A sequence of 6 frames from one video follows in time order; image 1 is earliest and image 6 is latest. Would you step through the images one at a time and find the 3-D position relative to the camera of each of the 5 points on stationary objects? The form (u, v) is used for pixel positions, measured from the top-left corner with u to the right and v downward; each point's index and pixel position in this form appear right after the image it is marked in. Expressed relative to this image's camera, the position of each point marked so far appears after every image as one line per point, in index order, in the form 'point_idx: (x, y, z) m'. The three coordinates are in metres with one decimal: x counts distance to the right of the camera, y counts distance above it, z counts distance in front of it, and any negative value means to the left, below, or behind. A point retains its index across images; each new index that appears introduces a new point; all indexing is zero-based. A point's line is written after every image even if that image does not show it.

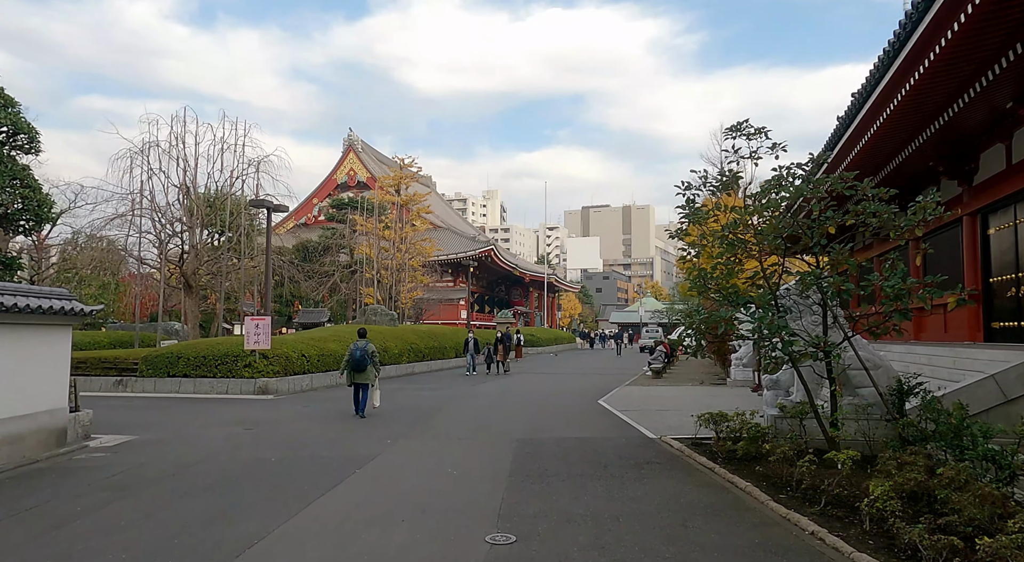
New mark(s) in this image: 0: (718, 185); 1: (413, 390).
0: (+2.1, +1.0, +7.4) m
1: (-2.6, -2.9, +19.0) m
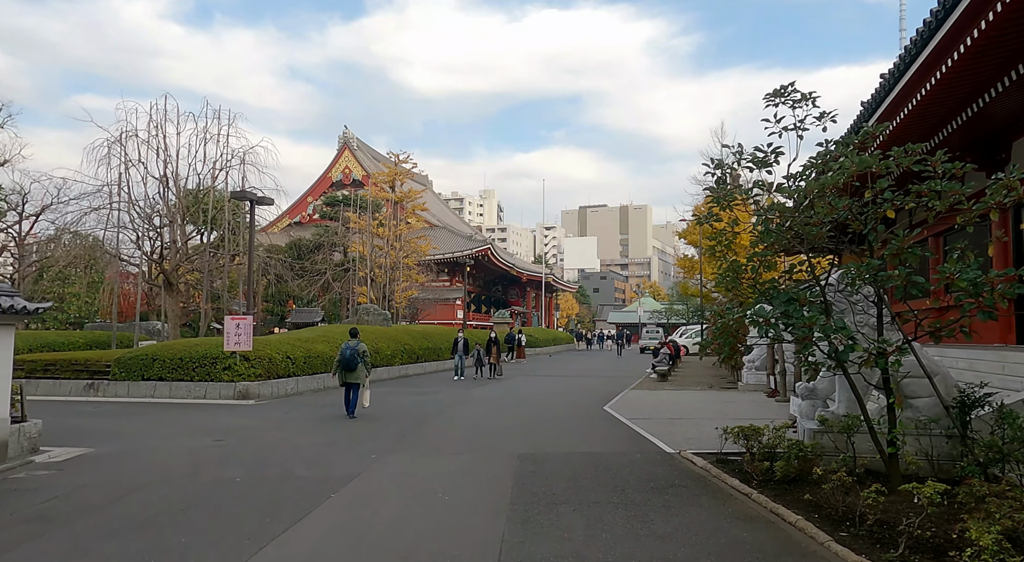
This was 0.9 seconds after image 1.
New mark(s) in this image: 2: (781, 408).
0: (+2.2, +1.1, +6.3) m
1: (-2.7, -2.9, +17.9) m
2: (+4.7, -2.2, +12.3) m
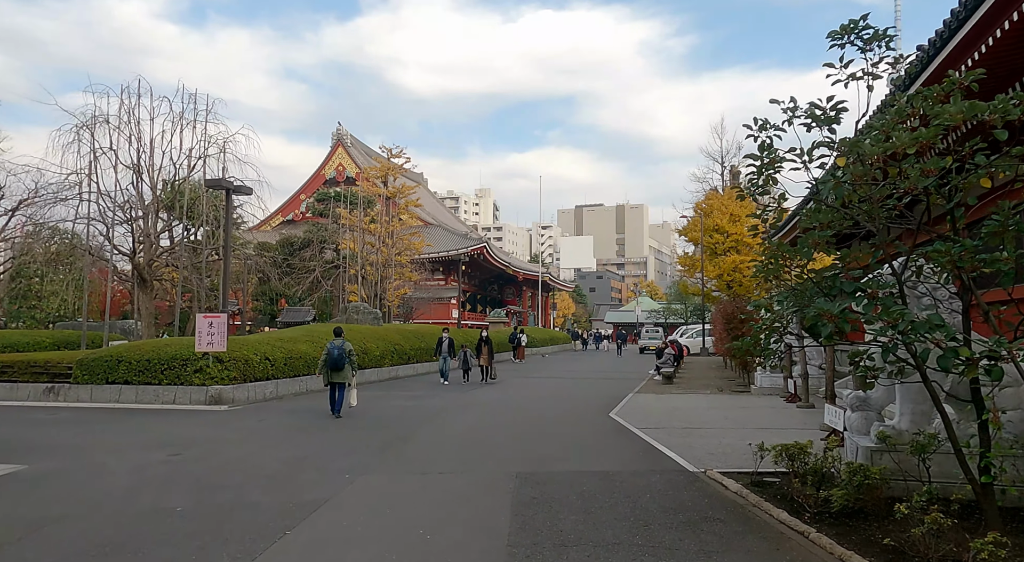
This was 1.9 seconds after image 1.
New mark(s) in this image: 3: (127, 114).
0: (+2.1, +1.2, +5.1) m
1: (-2.8, -2.8, +16.6) m
2: (+4.6, -2.1, +11.1) m
3: (-10.4, +4.5, +19.0) m
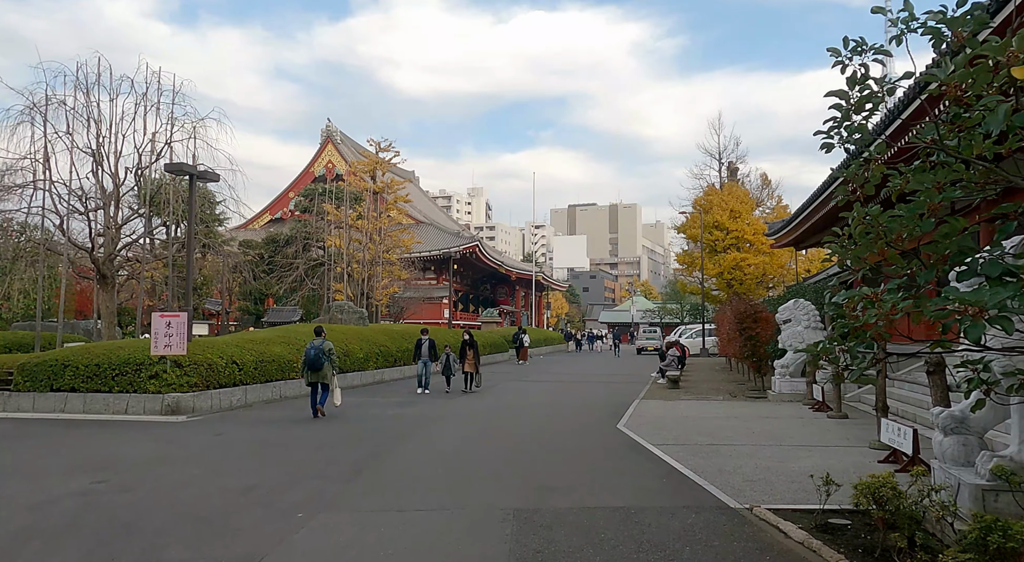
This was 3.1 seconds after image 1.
0: (+2.1, +1.3, +3.6) m
1: (-2.9, -2.7, +15.1) m
2: (+4.5, -2.0, +9.6) m
3: (-10.5, +4.6, +17.4) m
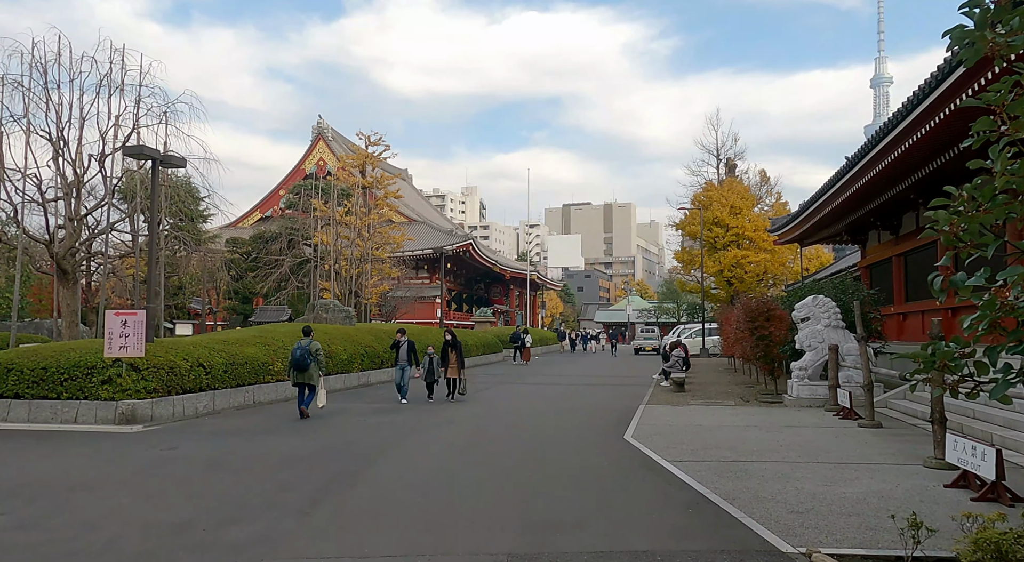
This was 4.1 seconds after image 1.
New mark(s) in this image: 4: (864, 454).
0: (+2.1, +1.4, +2.3) m
1: (-3.0, -2.6, +13.8) m
2: (+4.5, -1.9, +8.4) m
3: (-10.7, +4.7, +16.1) m
4: (+3.9, -1.9, +7.8) m
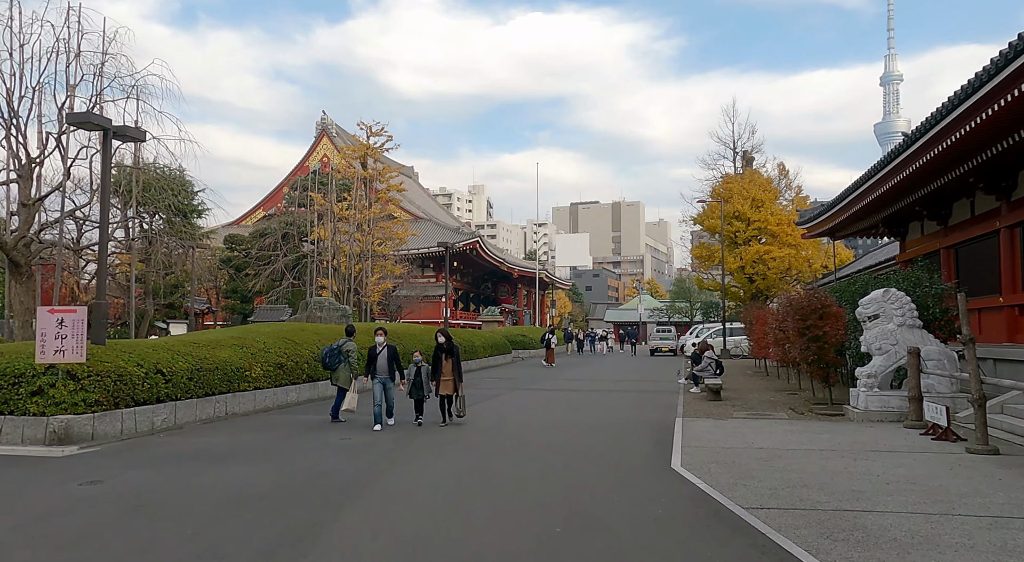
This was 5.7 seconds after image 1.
0: (+2.2, +1.5, +0.2) m
1: (-2.8, -2.4, +11.8) m
2: (+4.7, -1.8, +6.3) m
3: (-10.4, +4.8, +14.1) m
4: (+4.1, -1.7, +5.7) m
